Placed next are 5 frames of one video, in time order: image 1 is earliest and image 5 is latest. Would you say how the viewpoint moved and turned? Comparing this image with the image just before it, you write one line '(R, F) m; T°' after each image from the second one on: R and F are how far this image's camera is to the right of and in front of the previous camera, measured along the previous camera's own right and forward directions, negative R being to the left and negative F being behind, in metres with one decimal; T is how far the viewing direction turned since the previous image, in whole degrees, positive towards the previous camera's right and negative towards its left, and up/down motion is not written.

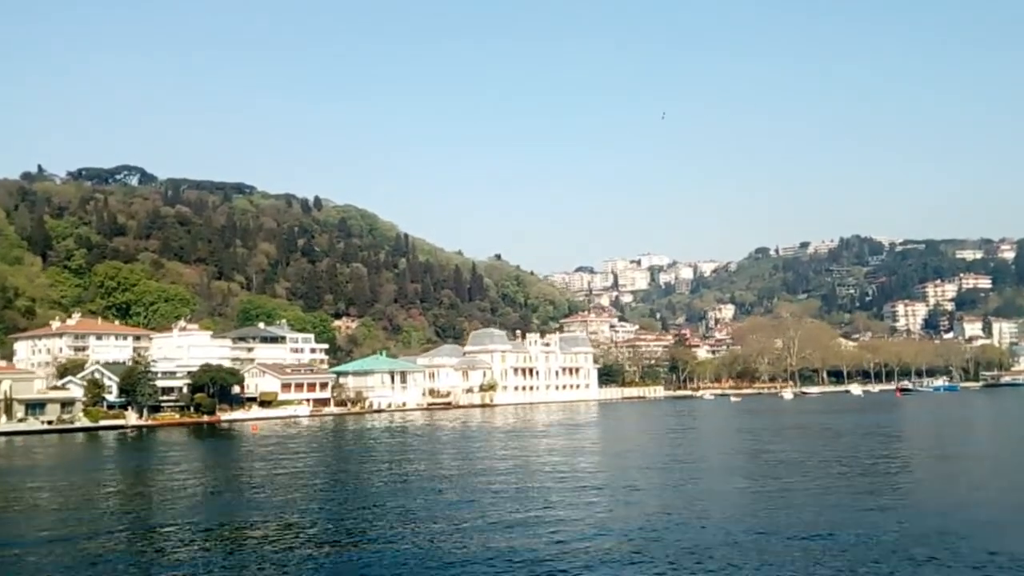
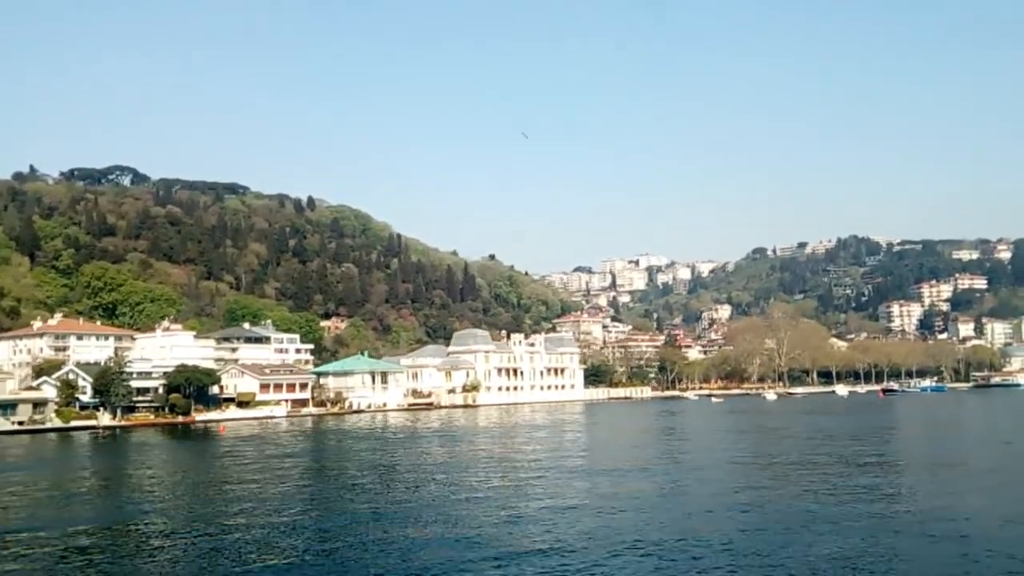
(+1.4, +0.1) m; 0°
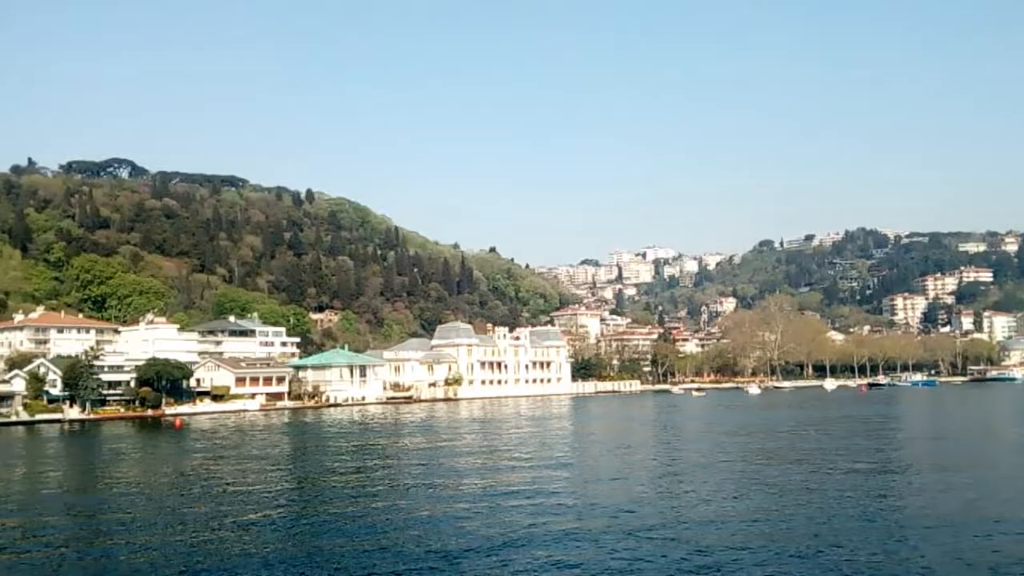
(+2.3, +0.3) m; -1°
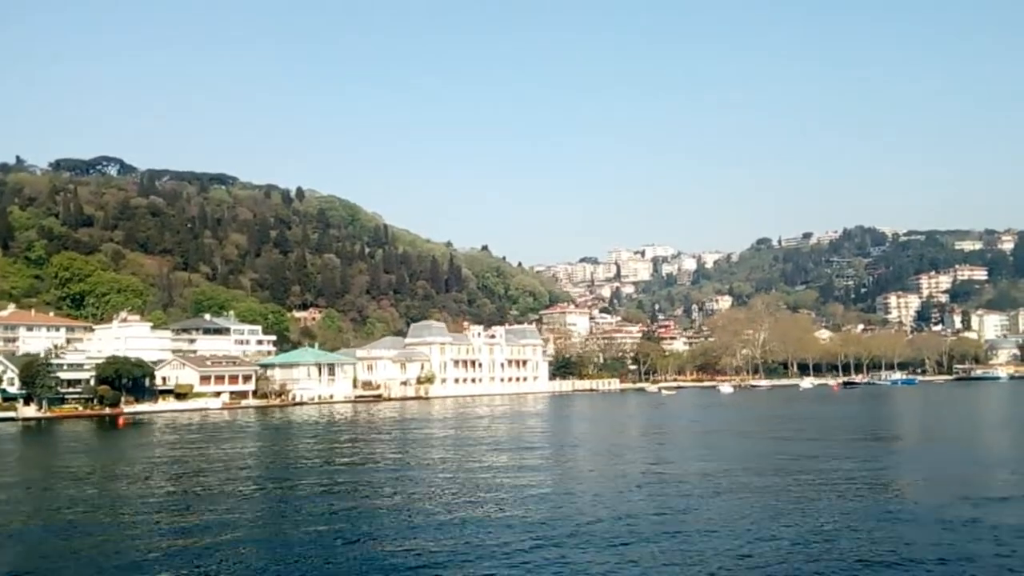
(+2.5, +0.2) m; 0°
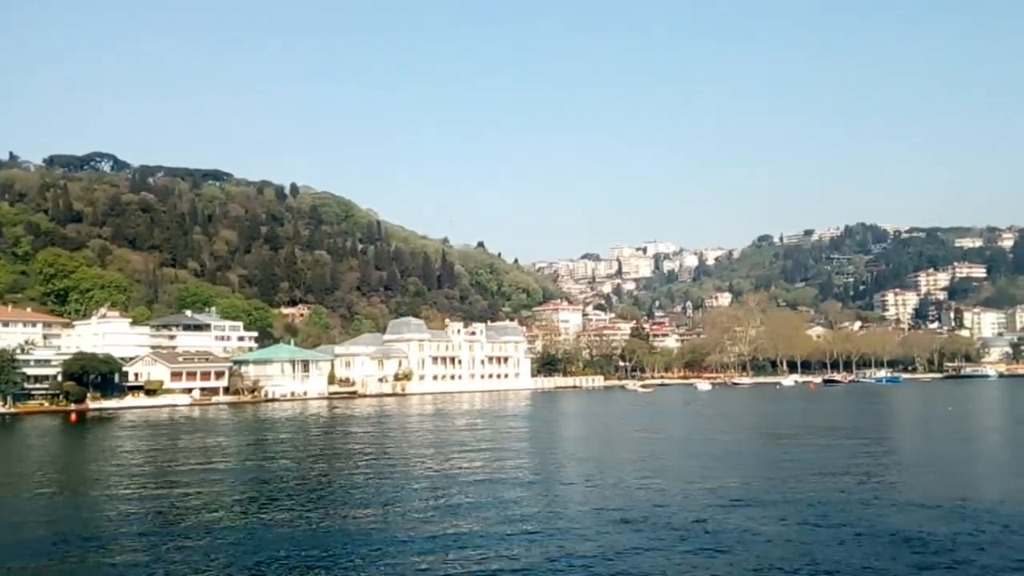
(+2.2, +0.2) m; 0°
